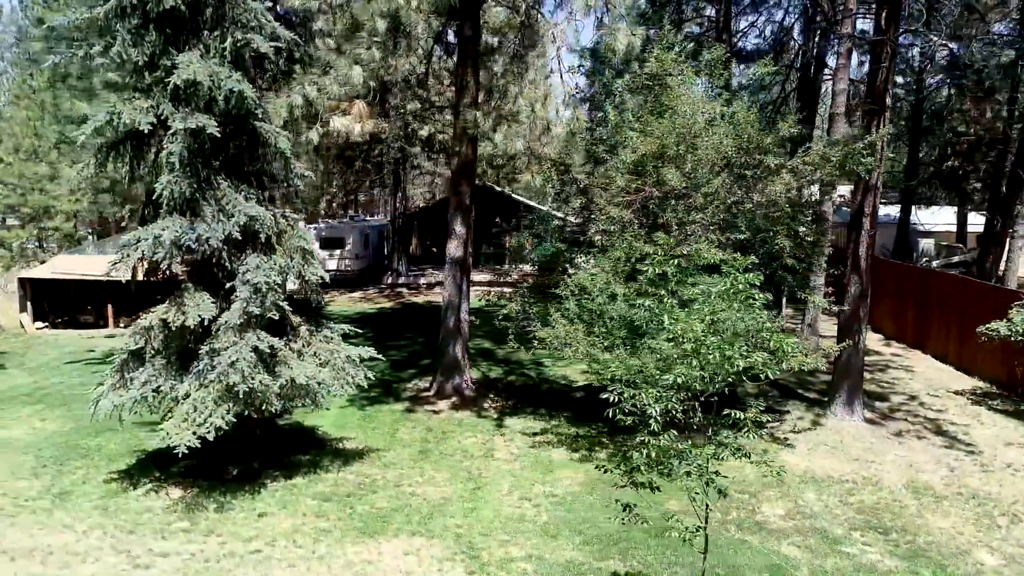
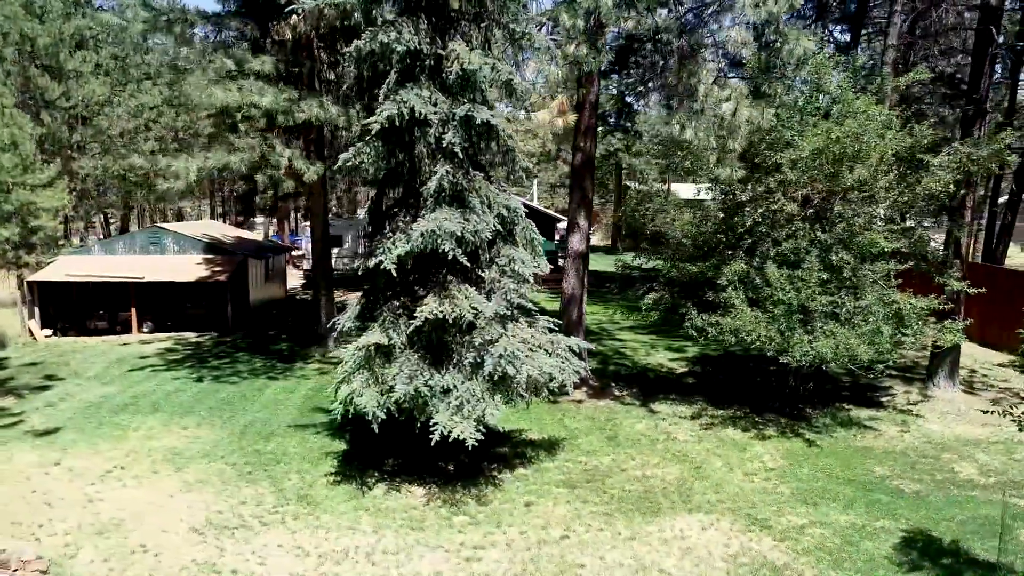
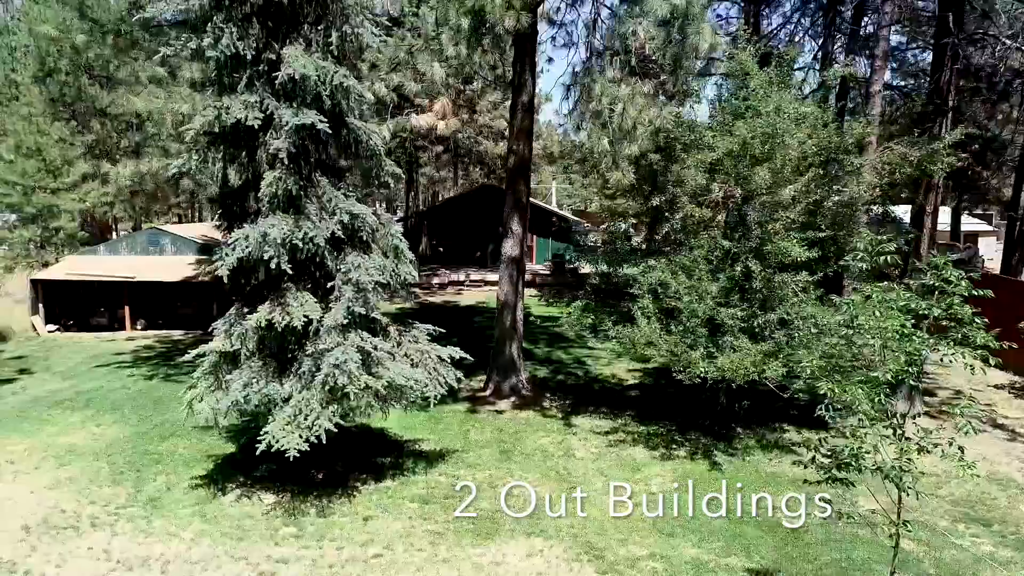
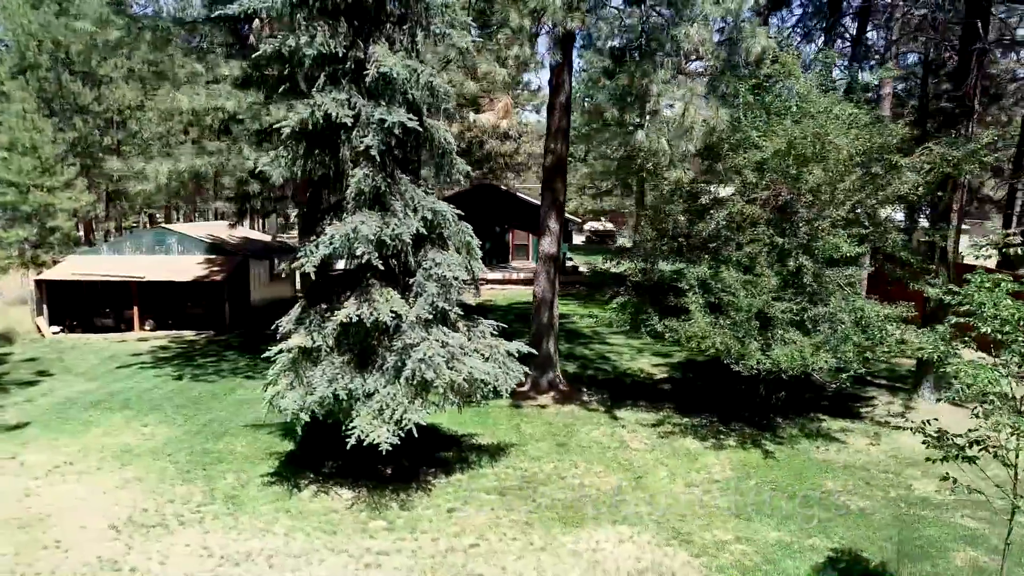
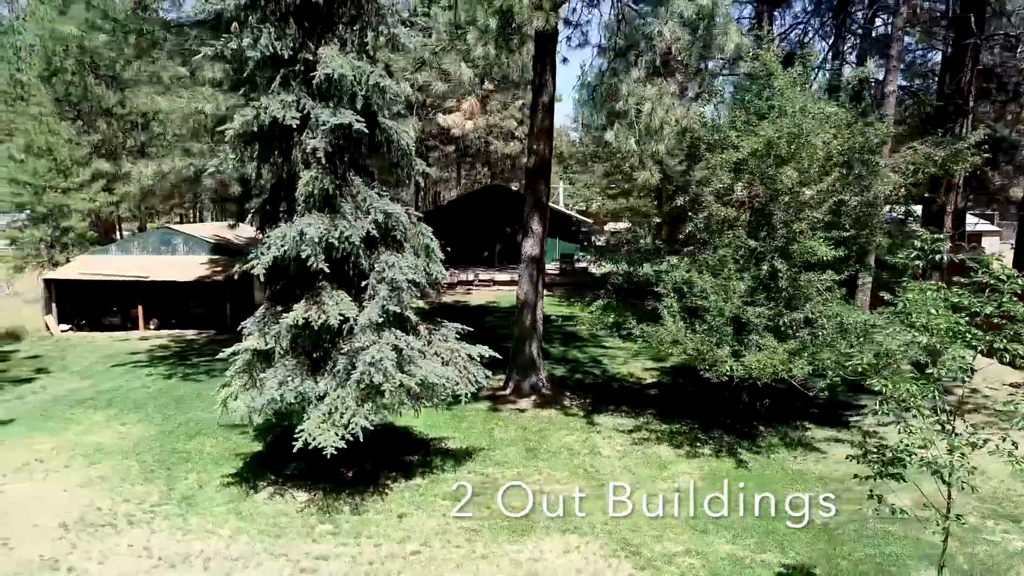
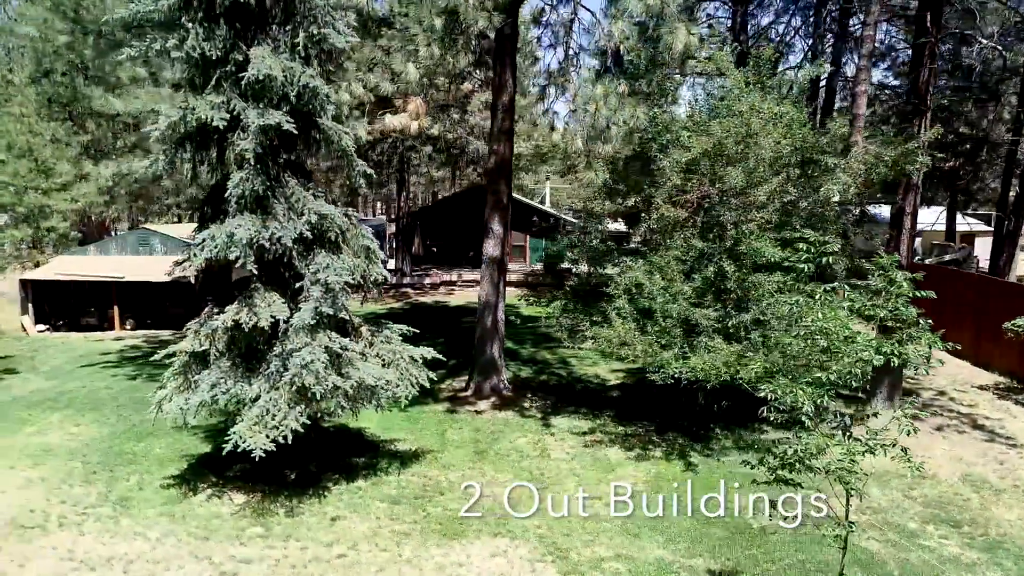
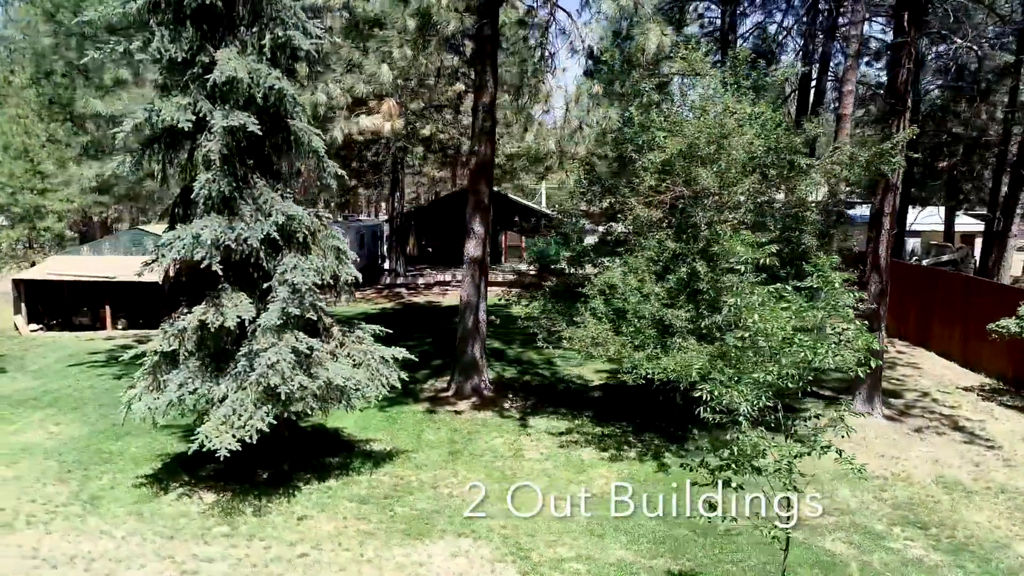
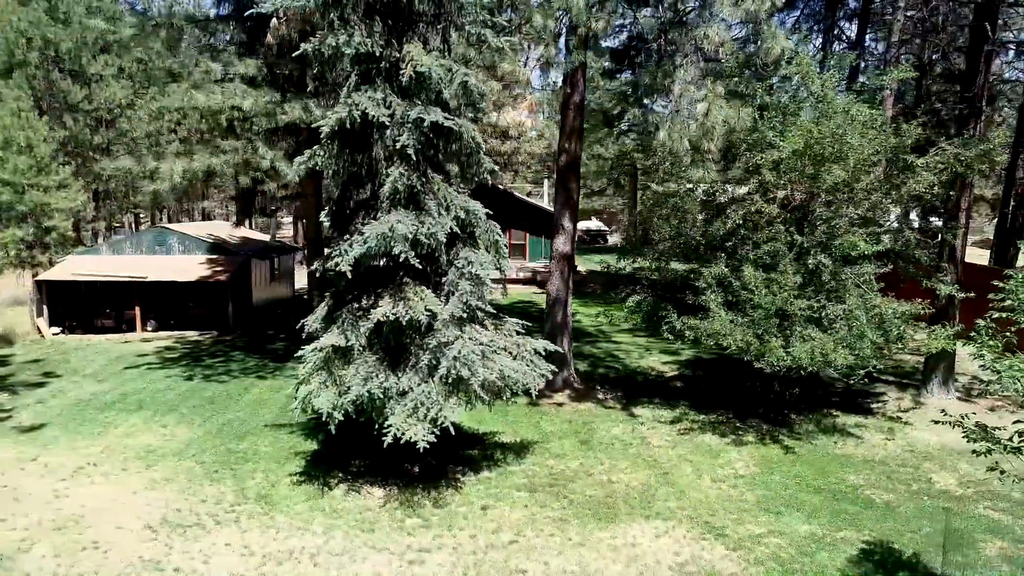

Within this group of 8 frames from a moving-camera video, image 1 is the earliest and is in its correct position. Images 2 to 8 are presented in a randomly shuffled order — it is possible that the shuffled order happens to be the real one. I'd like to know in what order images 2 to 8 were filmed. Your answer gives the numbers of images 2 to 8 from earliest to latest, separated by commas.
7, 6, 3, 5, 4, 8, 2
